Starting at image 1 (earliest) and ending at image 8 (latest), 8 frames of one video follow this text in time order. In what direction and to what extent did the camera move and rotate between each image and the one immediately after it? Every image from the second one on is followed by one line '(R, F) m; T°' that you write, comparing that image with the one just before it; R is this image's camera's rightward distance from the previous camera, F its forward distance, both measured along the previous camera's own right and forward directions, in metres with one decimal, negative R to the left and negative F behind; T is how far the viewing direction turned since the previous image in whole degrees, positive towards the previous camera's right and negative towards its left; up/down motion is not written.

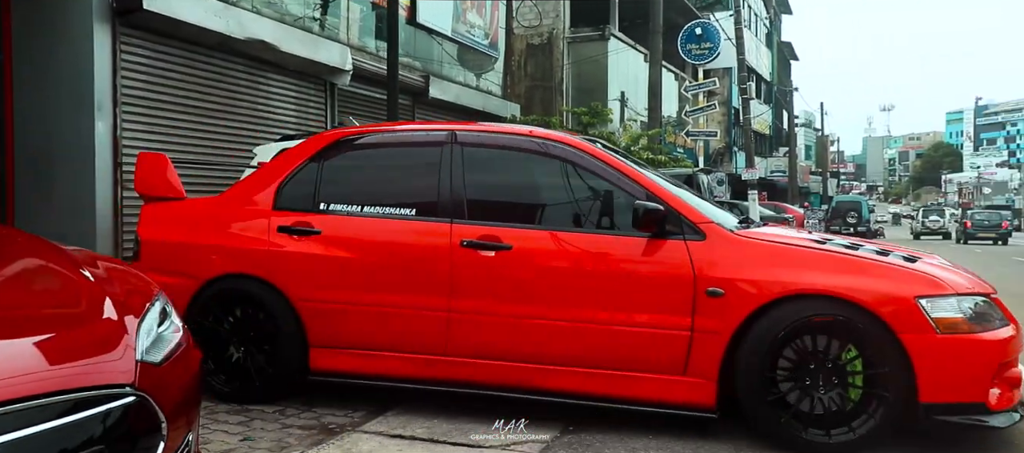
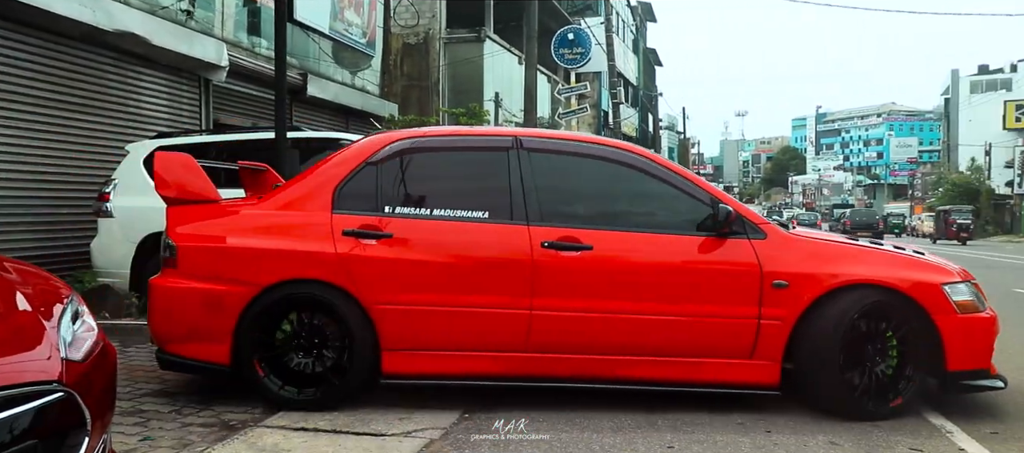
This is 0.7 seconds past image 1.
(-0.1, -0.2) m; +10°
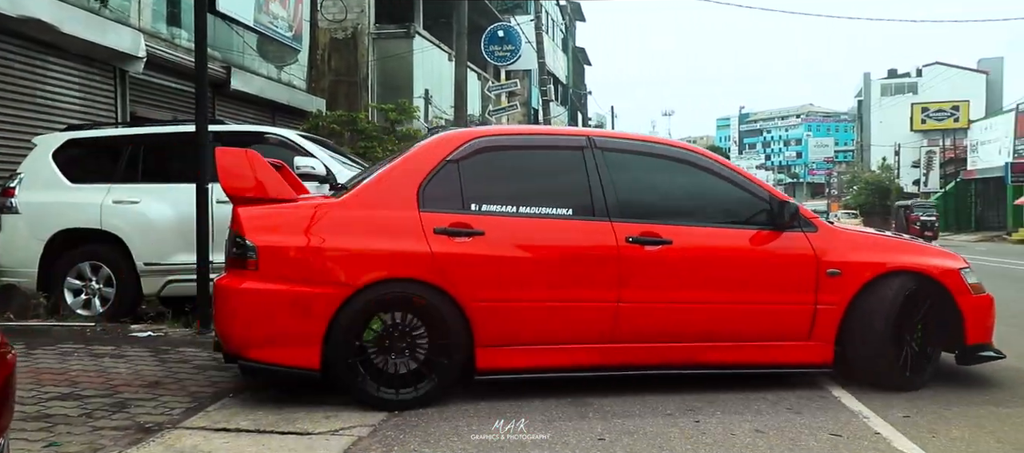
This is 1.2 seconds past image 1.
(0.0, 0.0) m; +5°
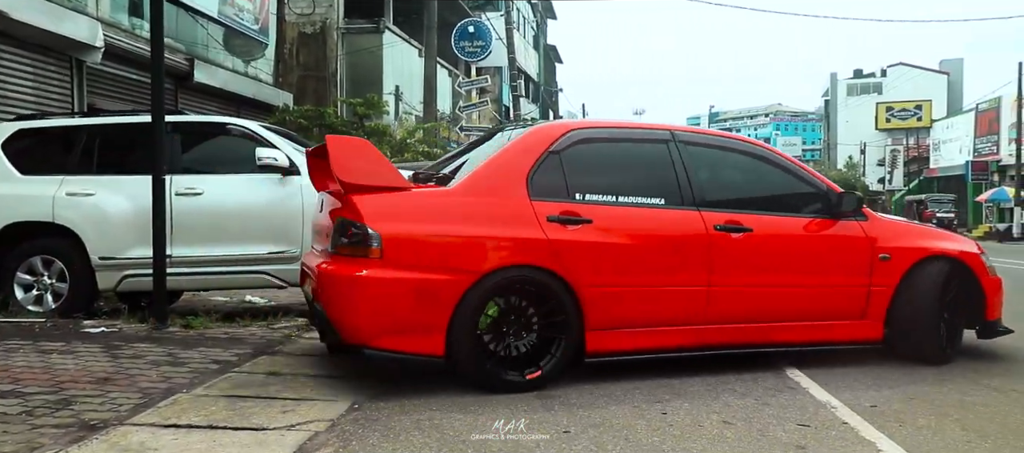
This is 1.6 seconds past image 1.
(0.0, +0.1) m; +2°
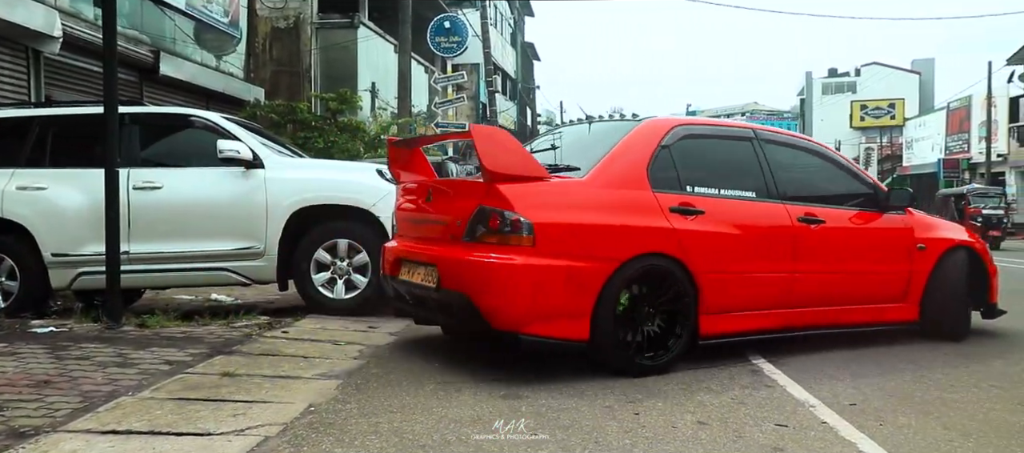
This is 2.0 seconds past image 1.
(+0.1, +0.2) m; +2°
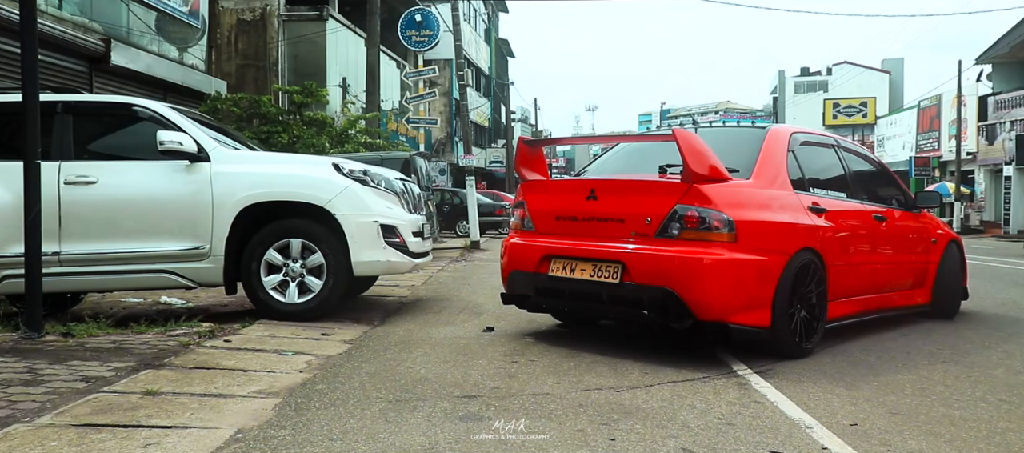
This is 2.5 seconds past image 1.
(+0.1, +0.5) m; +2°
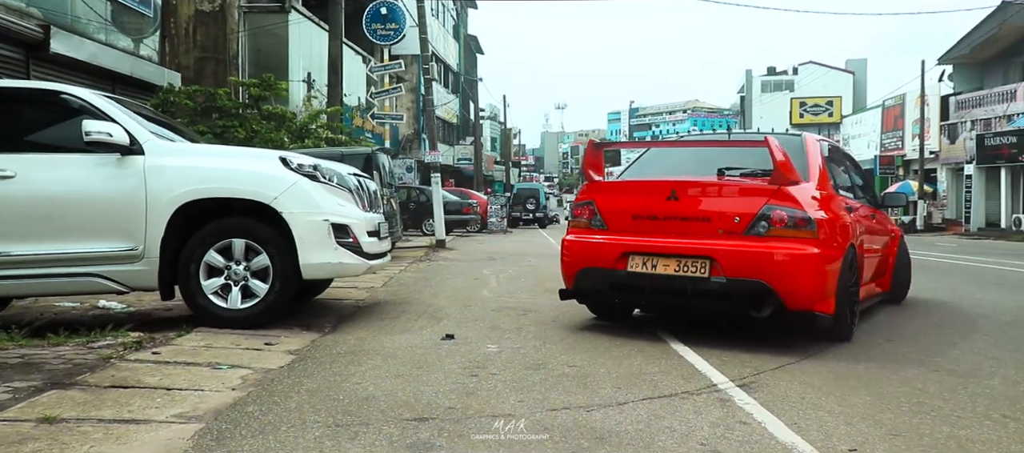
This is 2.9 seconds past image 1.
(+0.1, +0.4) m; +2°
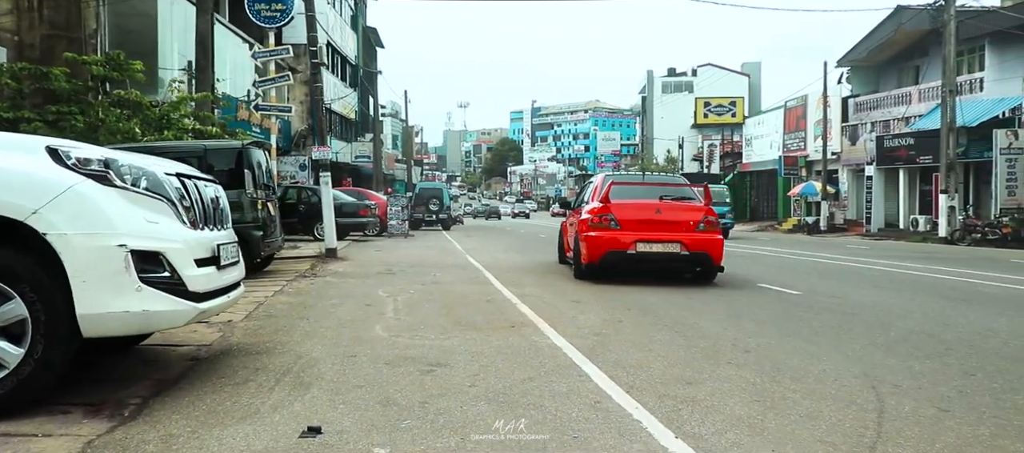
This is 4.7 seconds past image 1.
(0.0, +1.9) m; +8°
